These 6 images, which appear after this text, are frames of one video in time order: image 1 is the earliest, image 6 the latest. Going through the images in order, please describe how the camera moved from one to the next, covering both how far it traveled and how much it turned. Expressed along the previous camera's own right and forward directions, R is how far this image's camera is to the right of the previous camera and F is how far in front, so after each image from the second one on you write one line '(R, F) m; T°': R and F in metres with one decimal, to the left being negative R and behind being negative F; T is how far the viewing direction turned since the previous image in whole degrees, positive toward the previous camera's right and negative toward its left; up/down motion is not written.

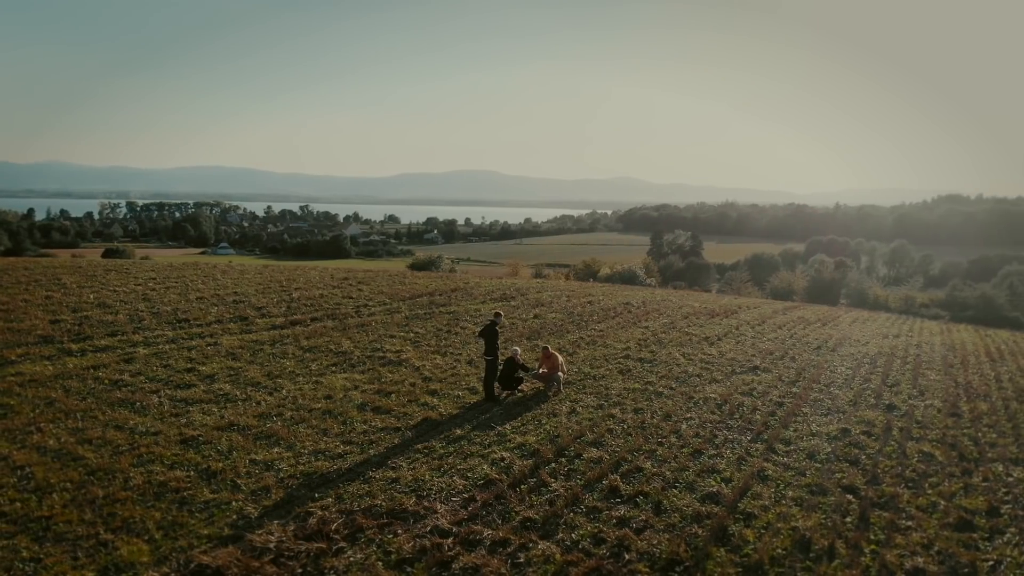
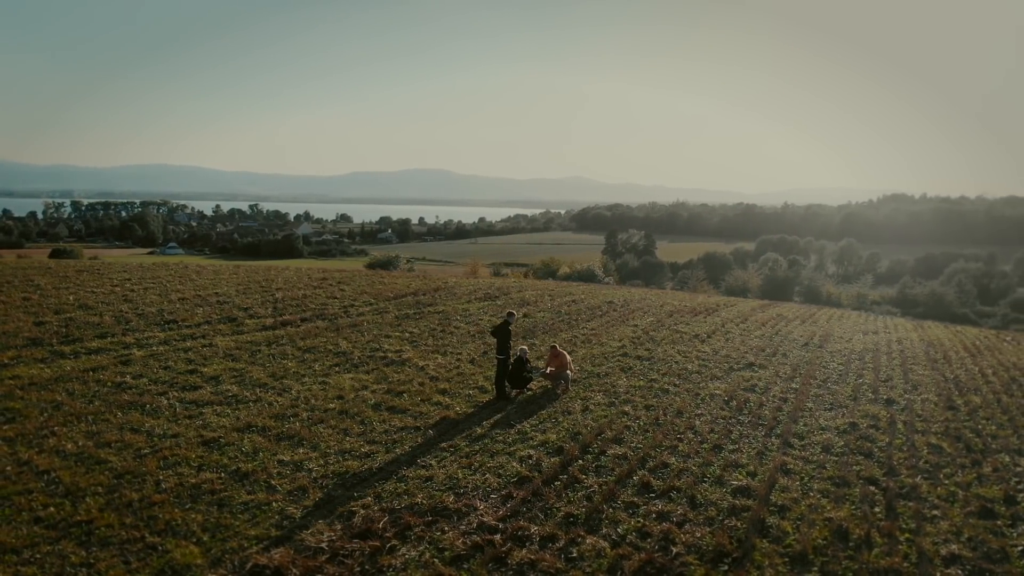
(-0.7, 0.0) m; +2°
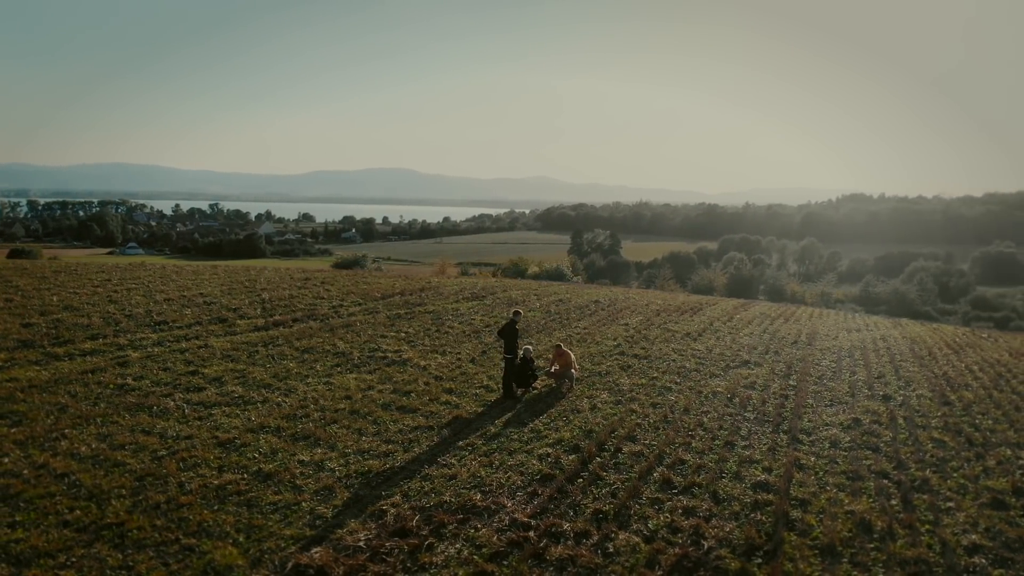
(-0.5, 0.0) m; +2°
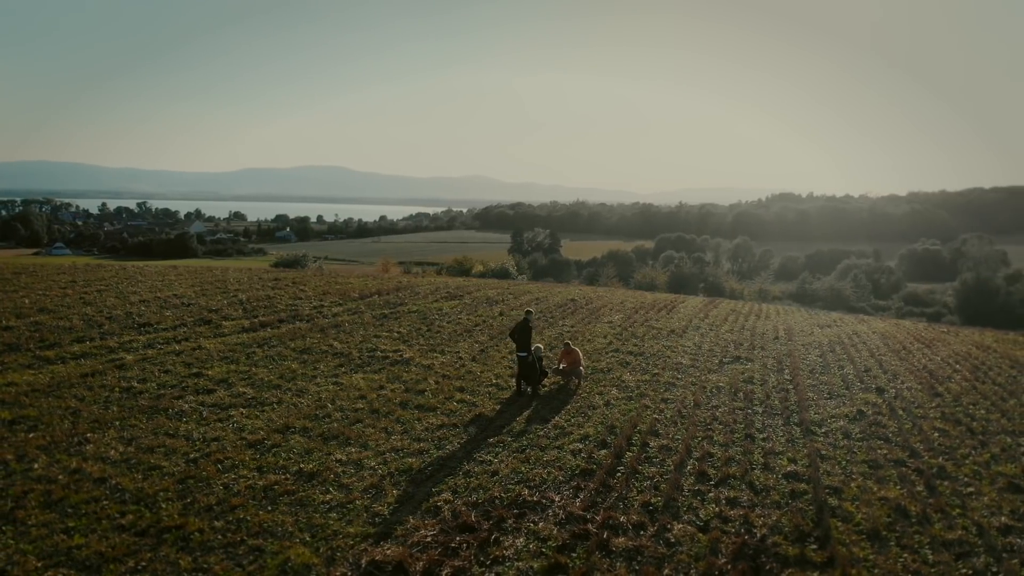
(-0.9, -0.1) m; +3°
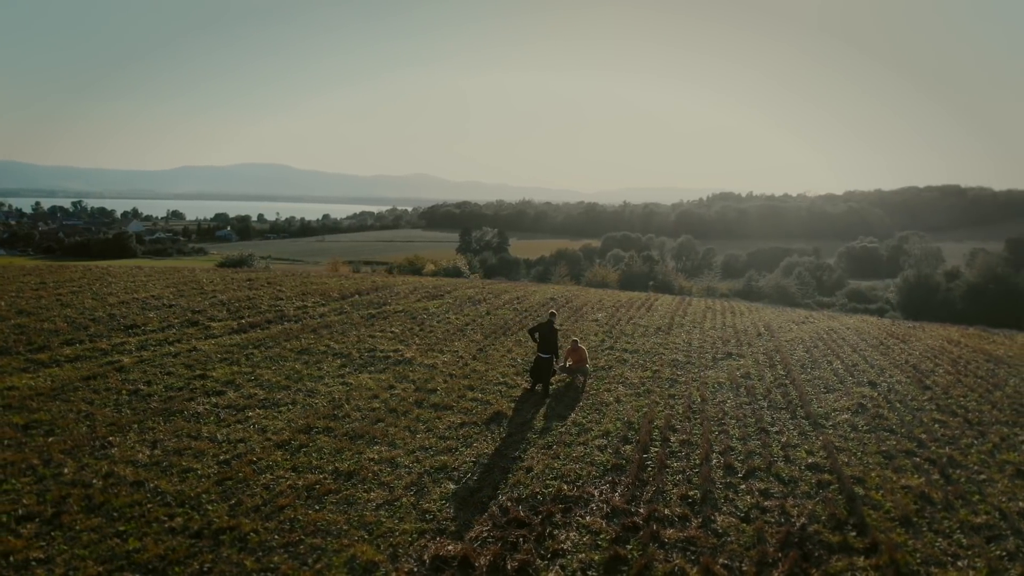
(-0.8, -0.1) m; +2°
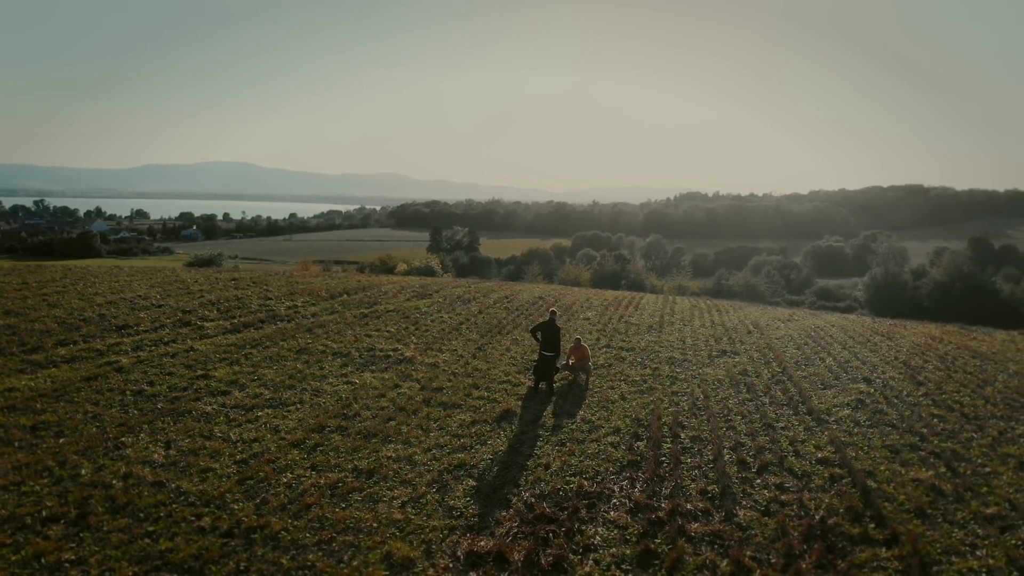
(-0.4, -0.1) m; +1°
